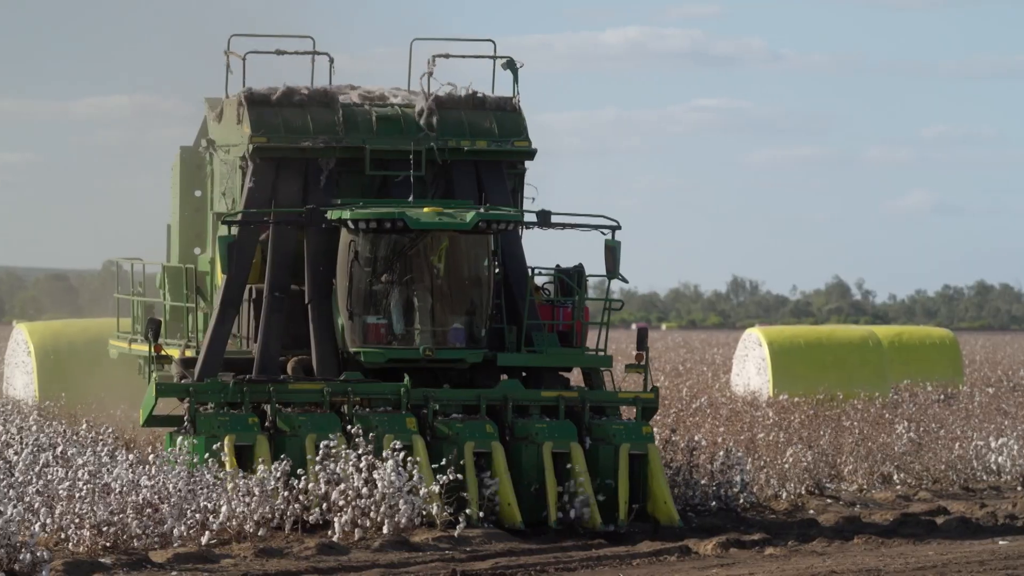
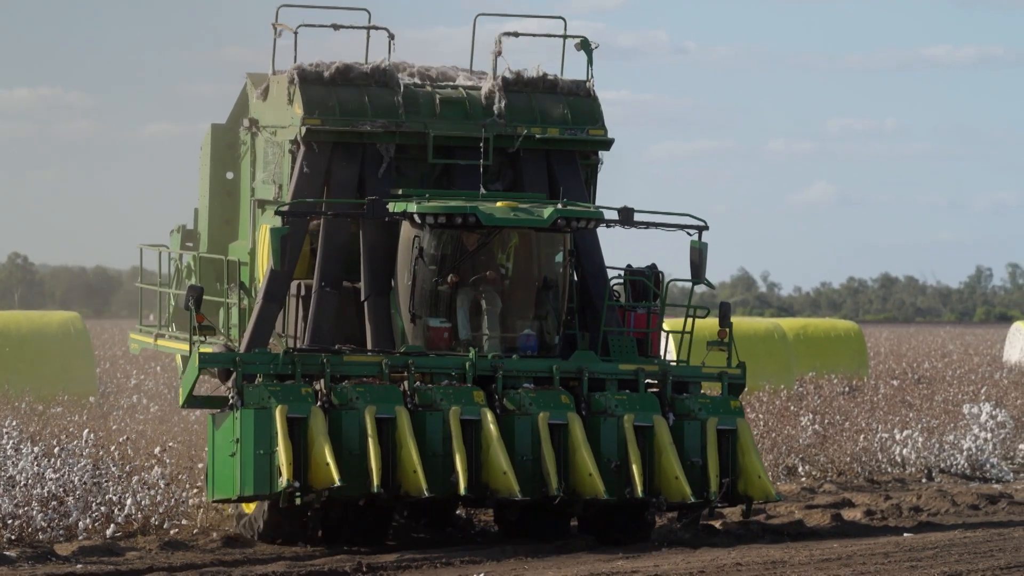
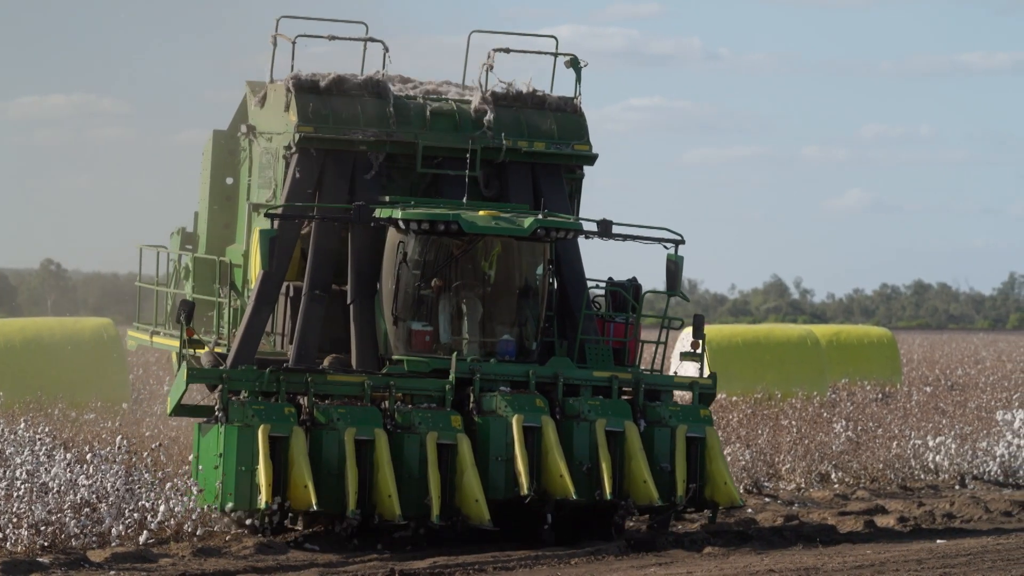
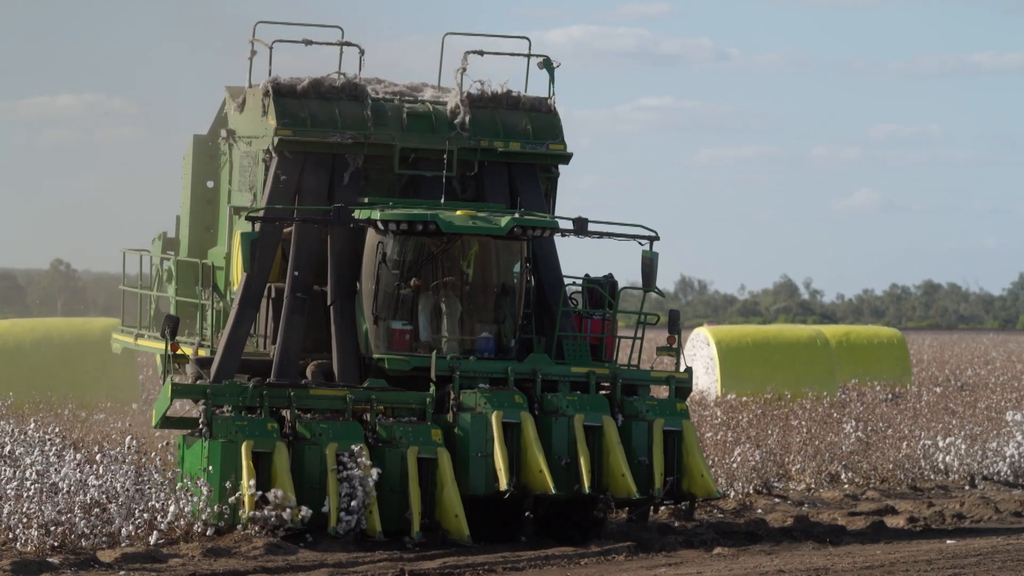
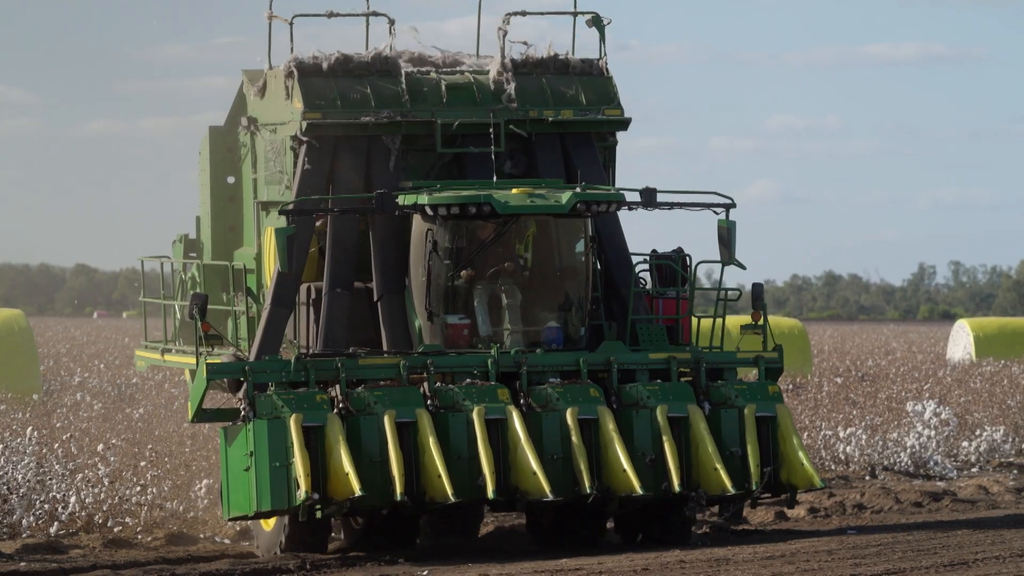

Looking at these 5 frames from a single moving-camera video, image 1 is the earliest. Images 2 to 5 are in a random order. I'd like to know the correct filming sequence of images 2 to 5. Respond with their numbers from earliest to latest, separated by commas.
4, 3, 2, 5
